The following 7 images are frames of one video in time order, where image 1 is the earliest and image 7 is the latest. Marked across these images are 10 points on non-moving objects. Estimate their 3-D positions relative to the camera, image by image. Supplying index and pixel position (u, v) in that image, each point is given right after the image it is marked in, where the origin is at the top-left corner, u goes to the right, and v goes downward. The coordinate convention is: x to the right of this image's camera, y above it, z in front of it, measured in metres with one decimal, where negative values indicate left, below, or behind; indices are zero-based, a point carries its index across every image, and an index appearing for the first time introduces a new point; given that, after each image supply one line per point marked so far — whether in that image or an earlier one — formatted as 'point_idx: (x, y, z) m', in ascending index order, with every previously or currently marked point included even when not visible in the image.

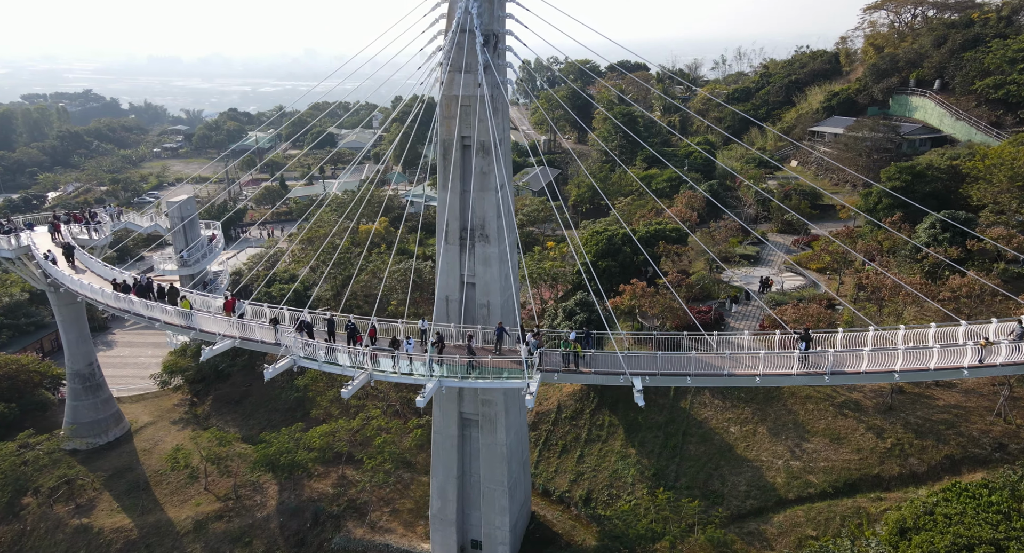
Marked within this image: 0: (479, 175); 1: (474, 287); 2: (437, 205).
0: (-0.8, +2.4, +16.2) m
1: (-1.0, -0.3, +17.2) m
2: (-1.9, +1.8, +16.8) m
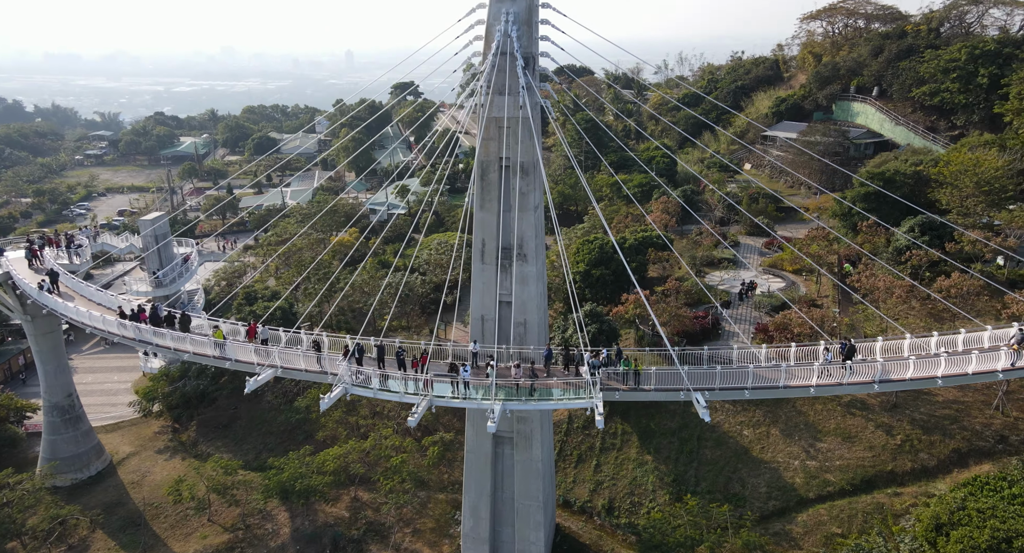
0: (+0.1, +1.9, +16.3) m
1: (-0.1, -0.8, +17.3) m
2: (-1.0, +1.2, +16.8) m
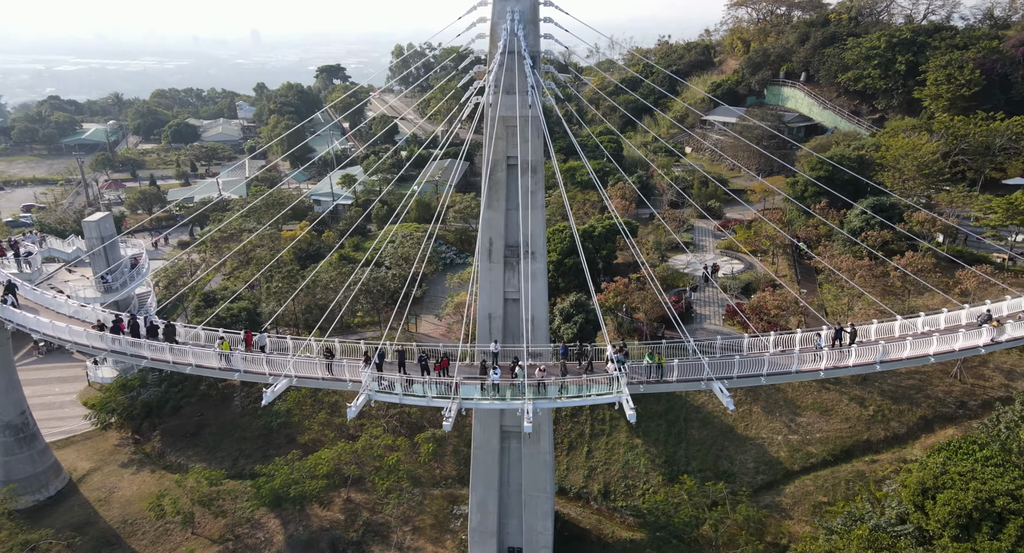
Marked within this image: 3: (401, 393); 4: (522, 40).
0: (+0.3, +1.9, +16.4) m
1: (0.0, -0.7, +17.4) m
2: (-0.8, +1.3, +16.8) m
3: (-2.3, -2.5, +14.6) m
4: (+0.2, +5.4, +15.7) m
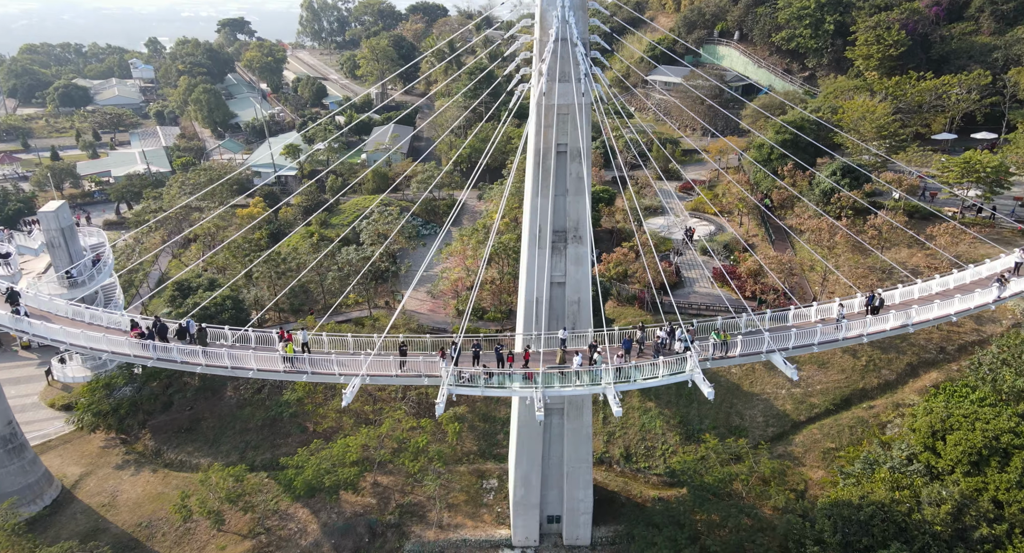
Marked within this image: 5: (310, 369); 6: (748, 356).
0: (+1.5, +2.3, +16.7) m
1: (+1.2, -0.3, +17.9) m
2: (+0.4, +1.6, +17.0) m
3: (-0.7, -2.3, +14.9) m
4: (+1.4, +5.7, +15.8) m
5: (-4.6, -2.1, +15.8) m
6: (+5.2, -1.8, +15.5) m
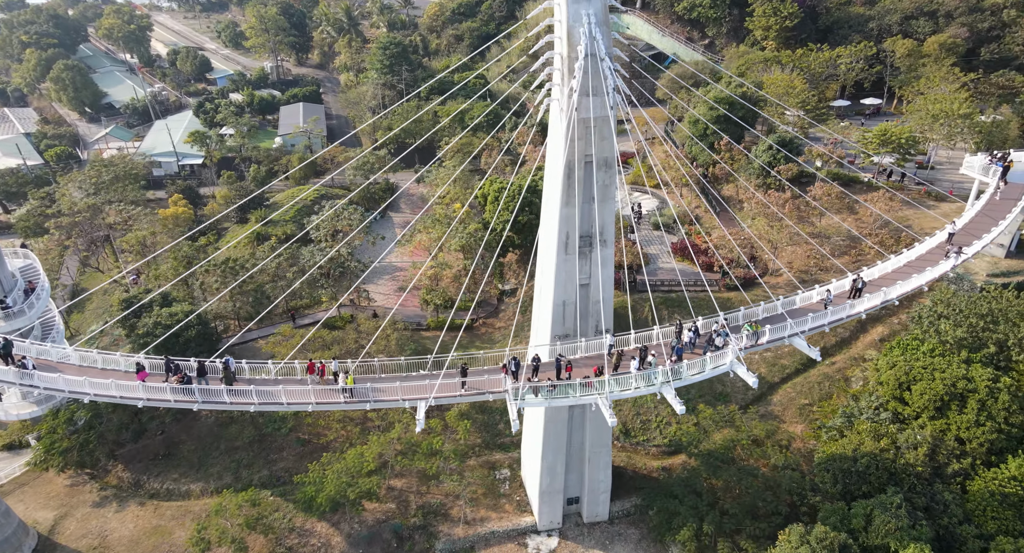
0: (+2.3, +2.2, +17.4) m
1: (+2.0, -0.3, +18.7) m
2: (+1.2, +1.4, +17.5) m
3: (+0.8, -2.7, +15.6) m
4: (+2.1, +5.5, +16.2) m
5: (-3.3, -2.7, +15.7) m
6: (+6.4, -1.6, +17.2) m
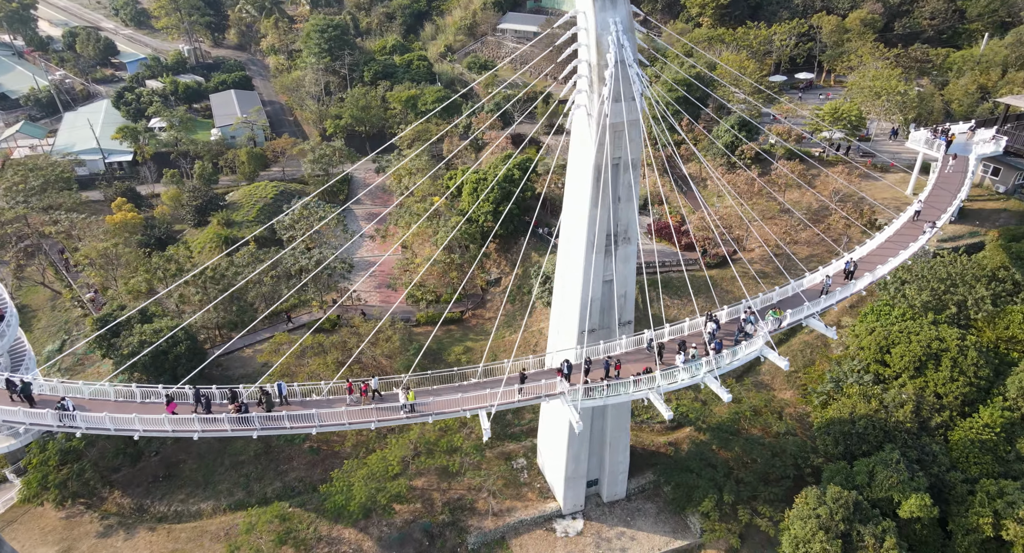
0: (+3.1, +2.3, +18.1) m
1: (+2.7, -0.2, +19.4) m
2: (+2.0, +1.5, +18.1) m
3: (+2.1, -2.7, +16.3) m
4: (+2.8, +5.5, +16.7) m
5: (-1.9, -3.0, +15.9) m
6: (+7.4, -1.3, +18.5) m
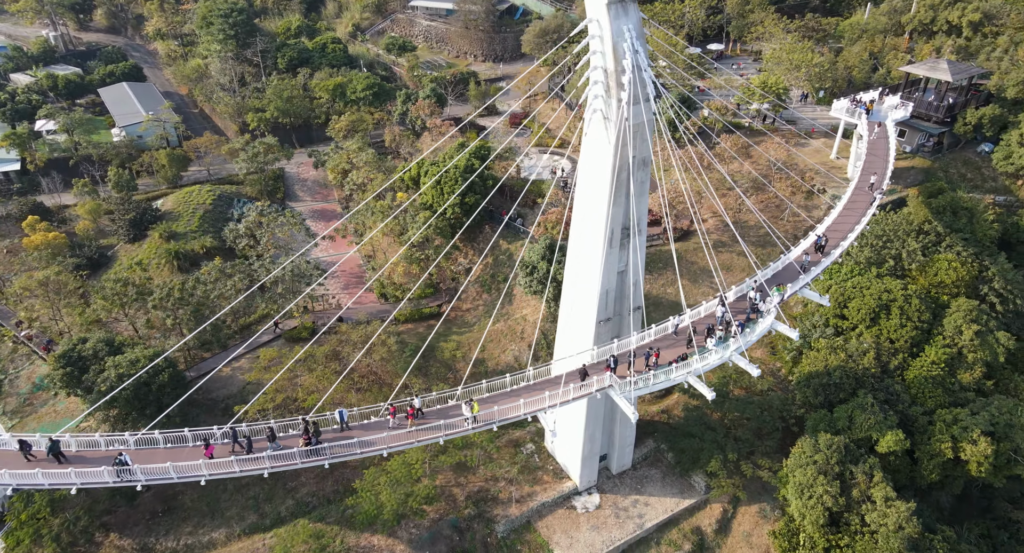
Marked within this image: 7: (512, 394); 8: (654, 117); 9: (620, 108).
0: (+3.6, +2.6, +19.0) m
1: (+3.2, +0.1, +20.4) m
2: (+2.6, +1.6, +18.9) m
3: (+3.4, -2.6, +17.4) m
4: (+3.3, +5.7, +17.5) m
5: (-0.5, -3.3, +16.4) m
6: (+8.1, -0.6, +20.4) m
7: (0.0, -3.0, +18.1) m
8: (+3.8, +4.4, +18.4) m
9: (+2.8, +4.4, +17.6) m
